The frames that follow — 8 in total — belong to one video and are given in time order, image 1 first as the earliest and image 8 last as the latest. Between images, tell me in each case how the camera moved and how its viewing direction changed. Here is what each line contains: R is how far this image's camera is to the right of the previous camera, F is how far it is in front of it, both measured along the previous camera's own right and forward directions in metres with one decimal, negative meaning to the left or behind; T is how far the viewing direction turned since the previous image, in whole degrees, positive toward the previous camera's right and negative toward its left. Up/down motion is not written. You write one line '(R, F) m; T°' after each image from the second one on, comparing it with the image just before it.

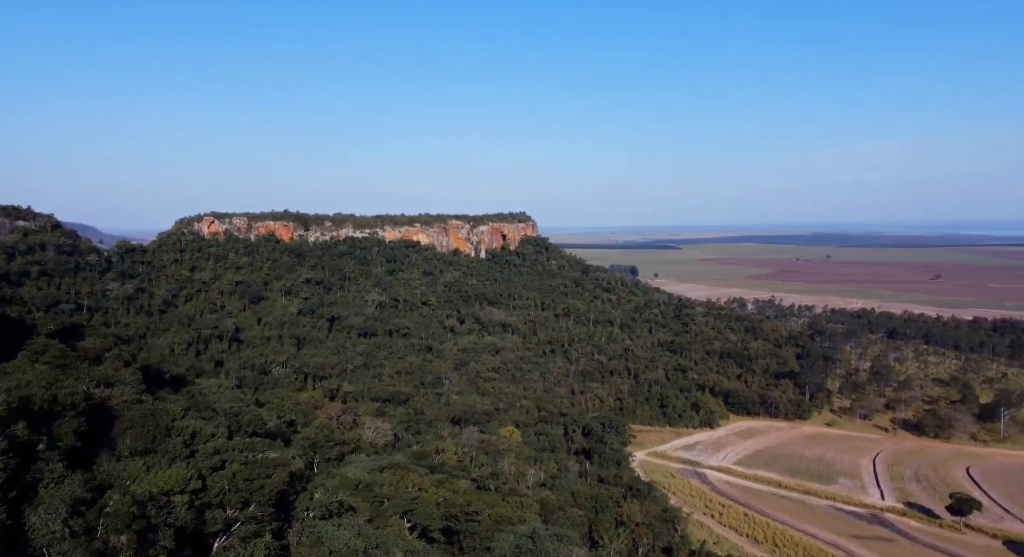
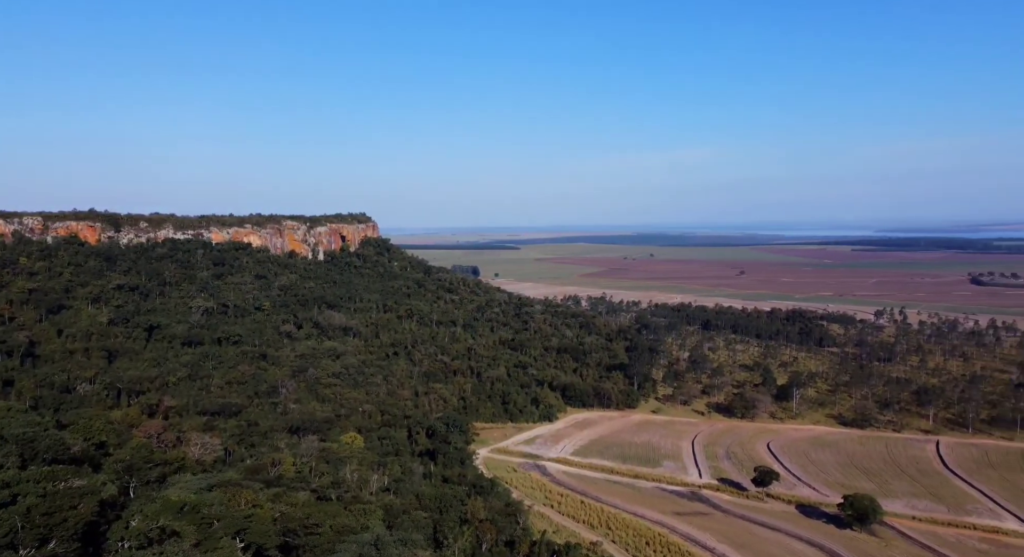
(+0.1, -5.8) m; +10°
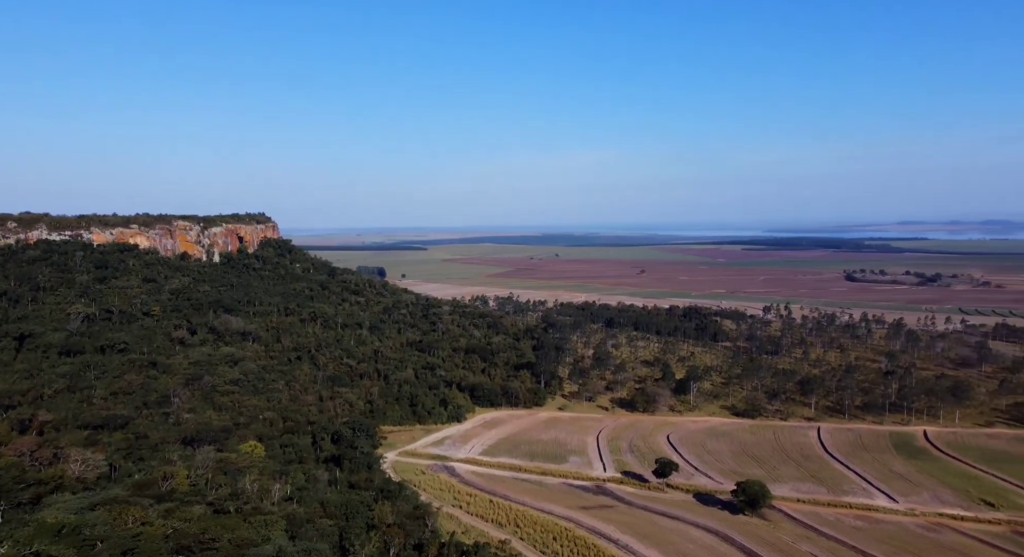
(+0.1, -2.0) m; +6°
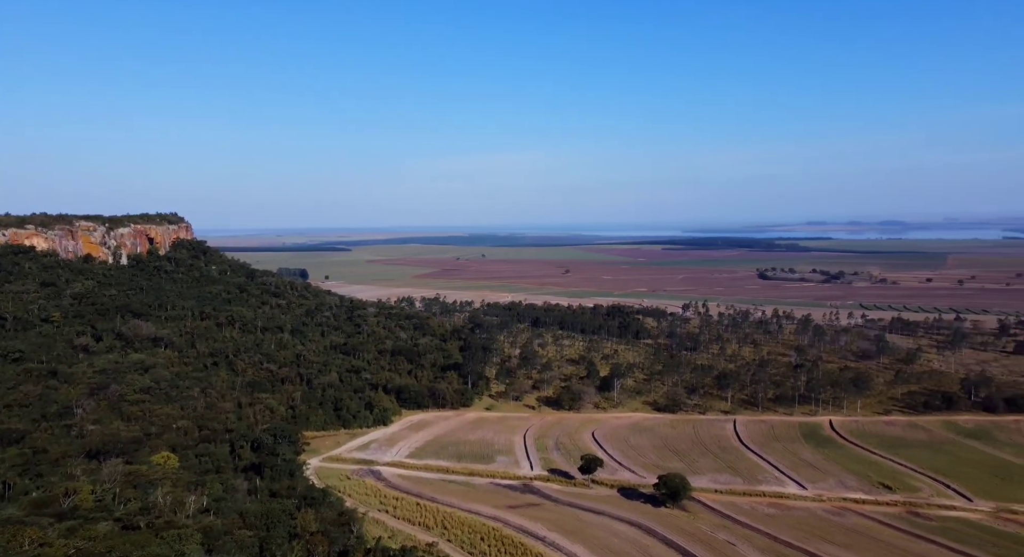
(+0.1, -1.1) m; +5°
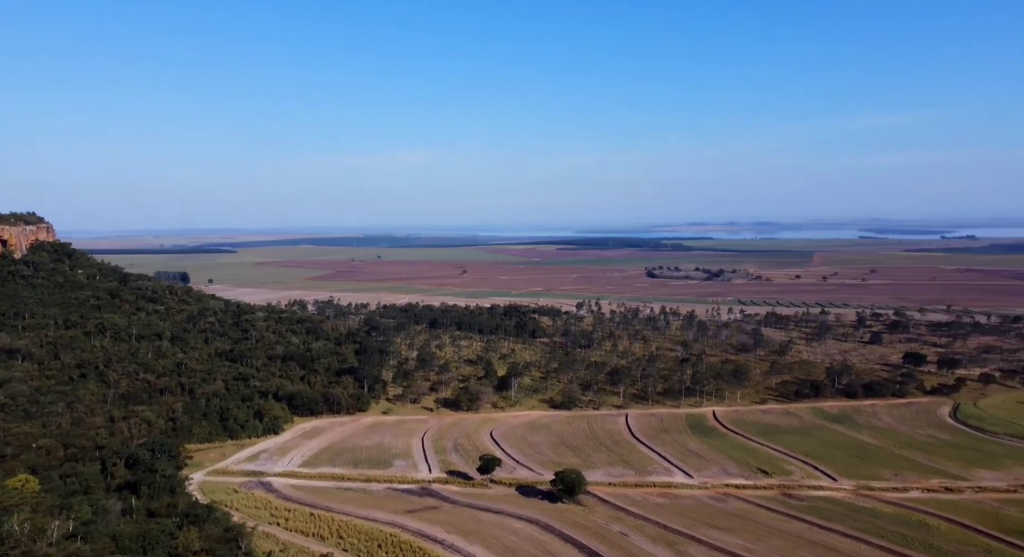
(+0.1, -1.1) m; +6°
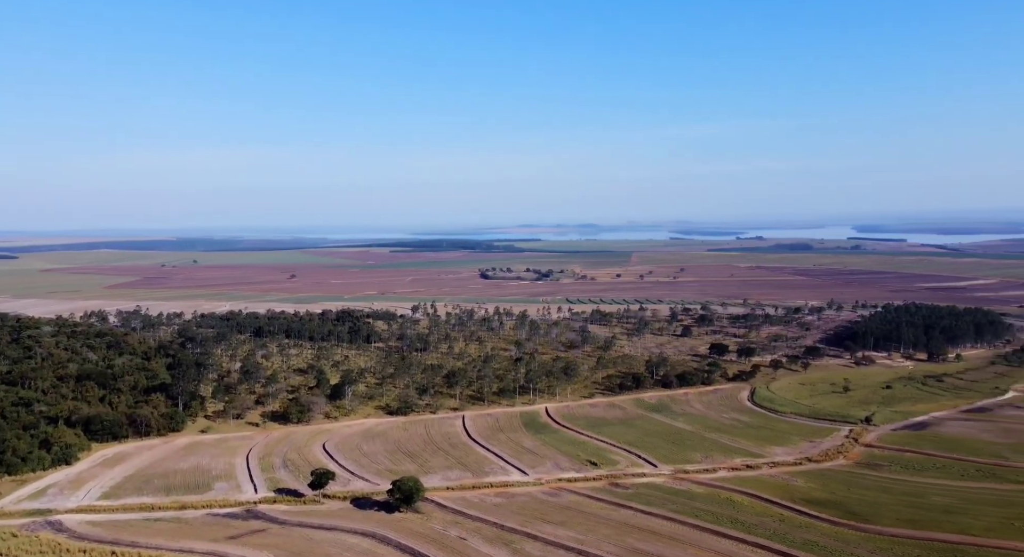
(+0.4, +0.2) m; +10°
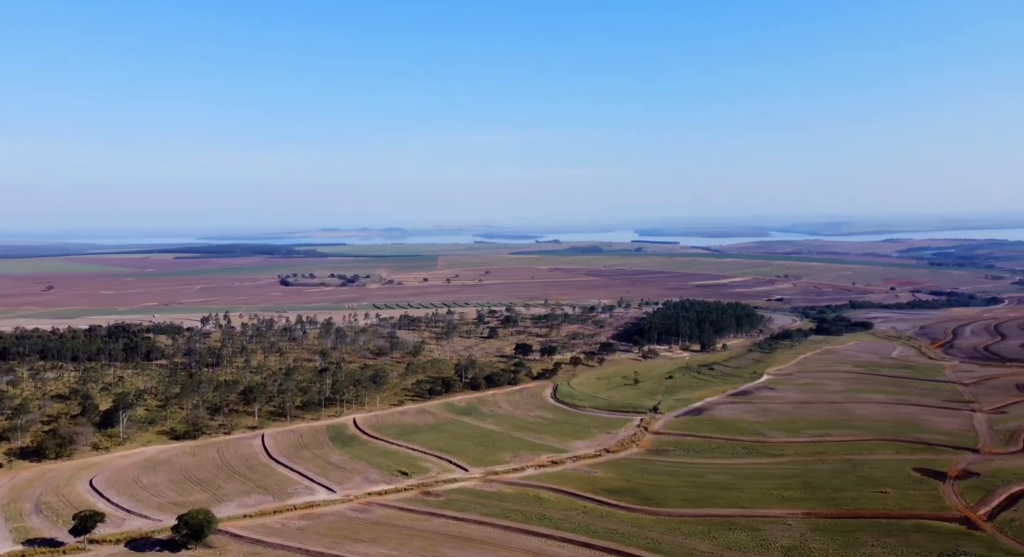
(+0.3, +2.8) m; +12°
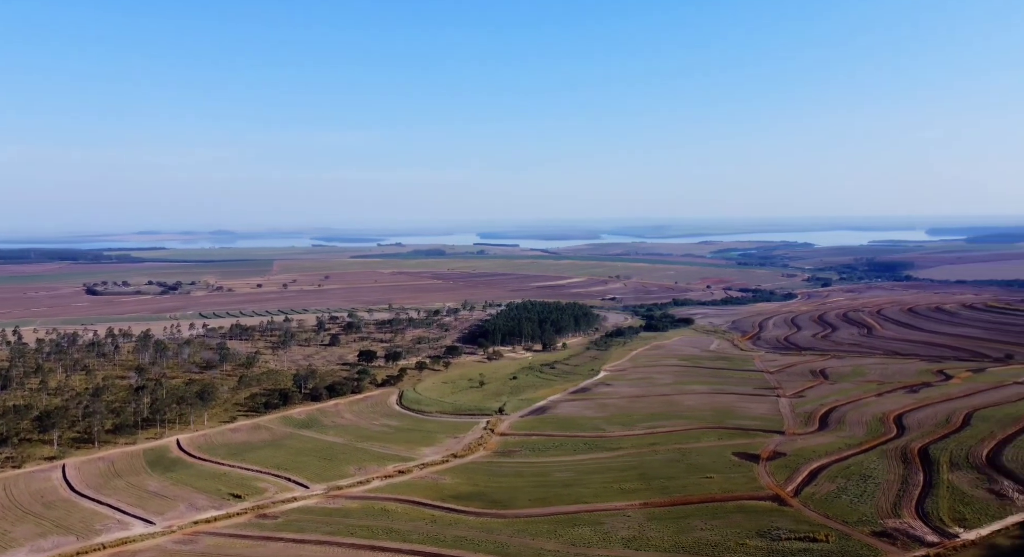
(+0.3, +3.7) m; +10°
